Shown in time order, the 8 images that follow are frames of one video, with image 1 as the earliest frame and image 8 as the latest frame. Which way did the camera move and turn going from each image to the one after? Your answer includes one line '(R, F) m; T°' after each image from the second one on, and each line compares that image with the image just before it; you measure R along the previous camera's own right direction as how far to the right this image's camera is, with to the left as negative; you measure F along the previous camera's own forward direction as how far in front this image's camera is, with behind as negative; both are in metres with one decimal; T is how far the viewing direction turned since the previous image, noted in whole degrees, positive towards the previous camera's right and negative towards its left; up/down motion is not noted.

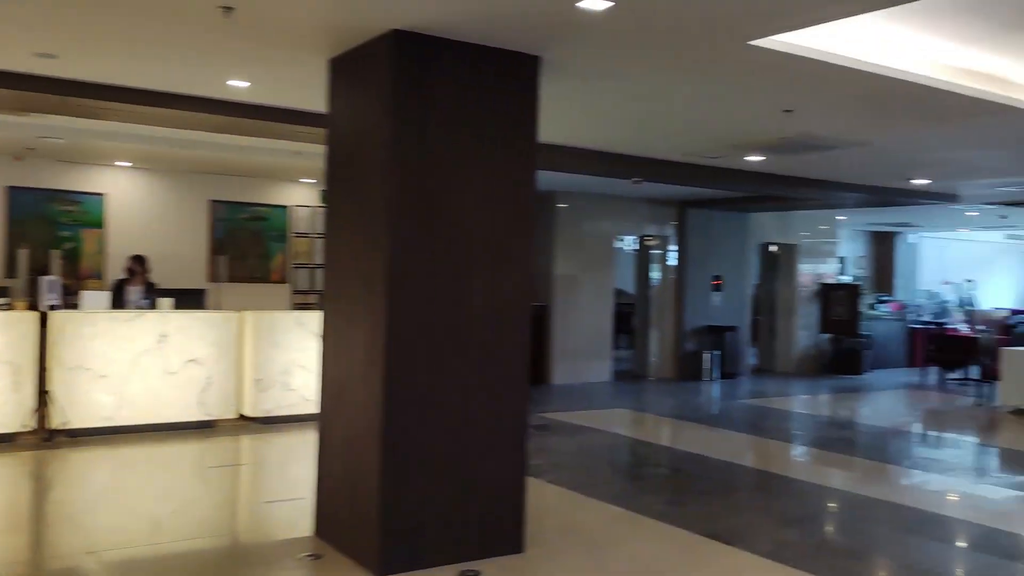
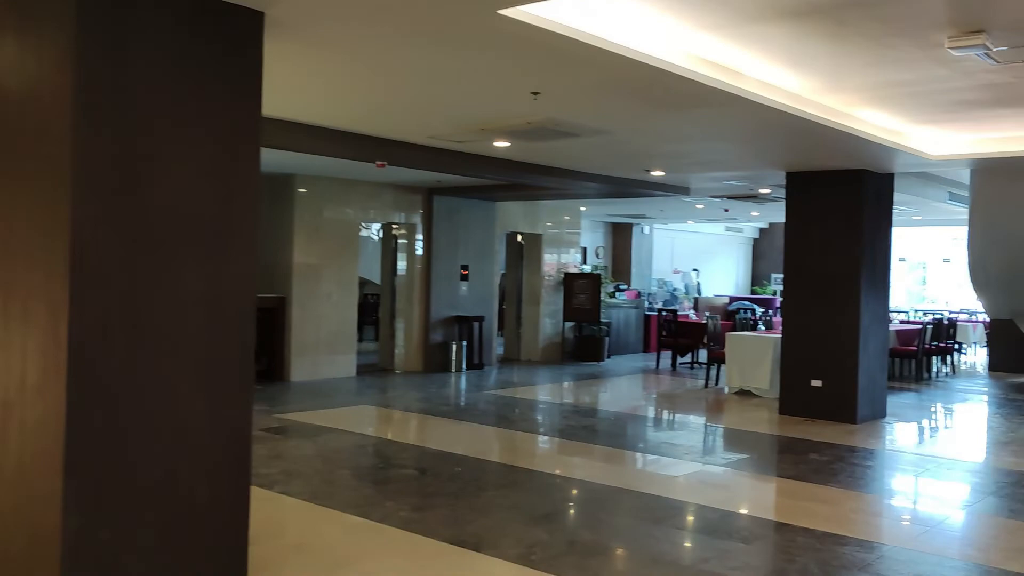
(+0.1, +0.4) m; +16°
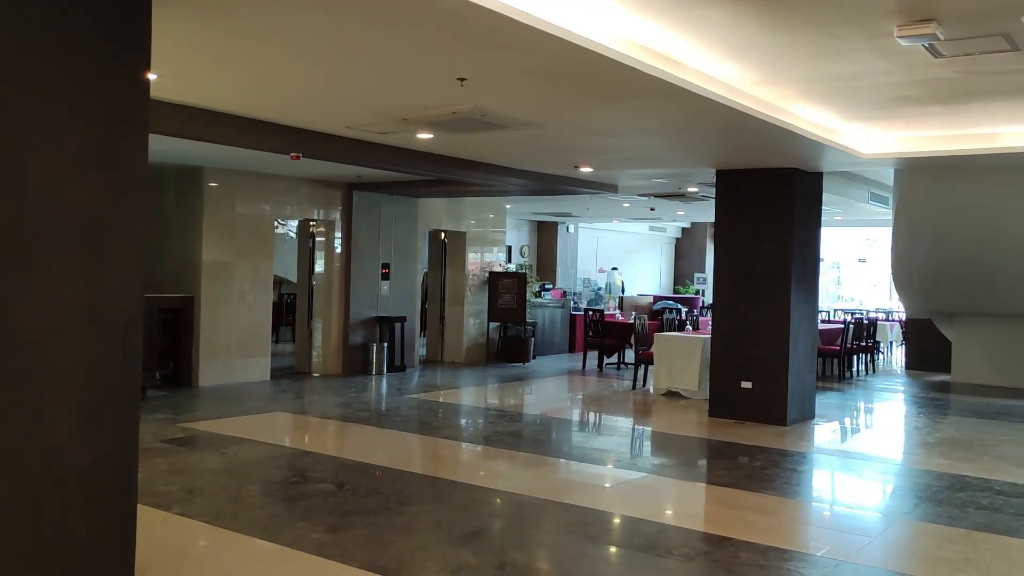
(0.0, +0.4) m; +5°
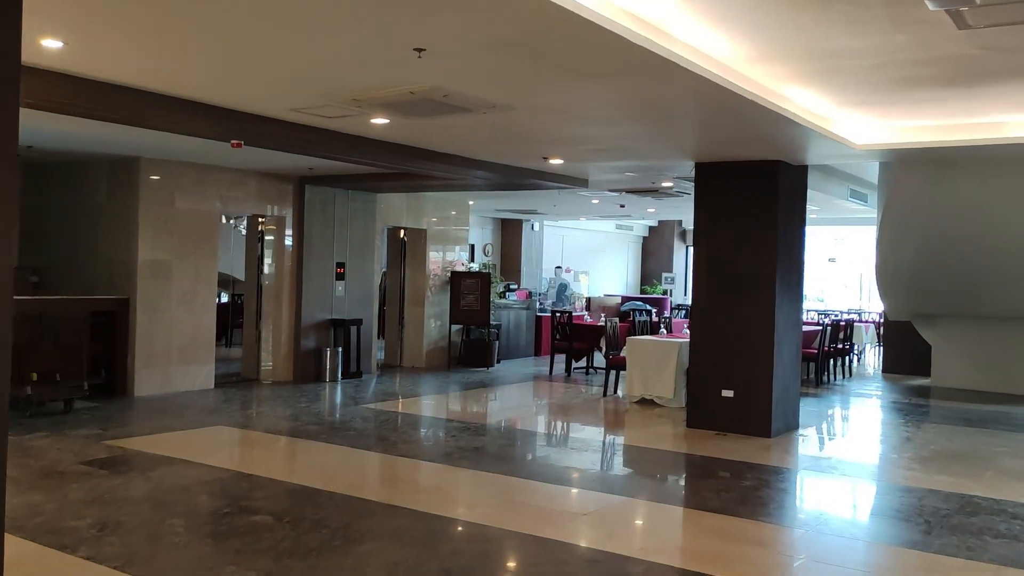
(0.0, +0.7) m; +2°
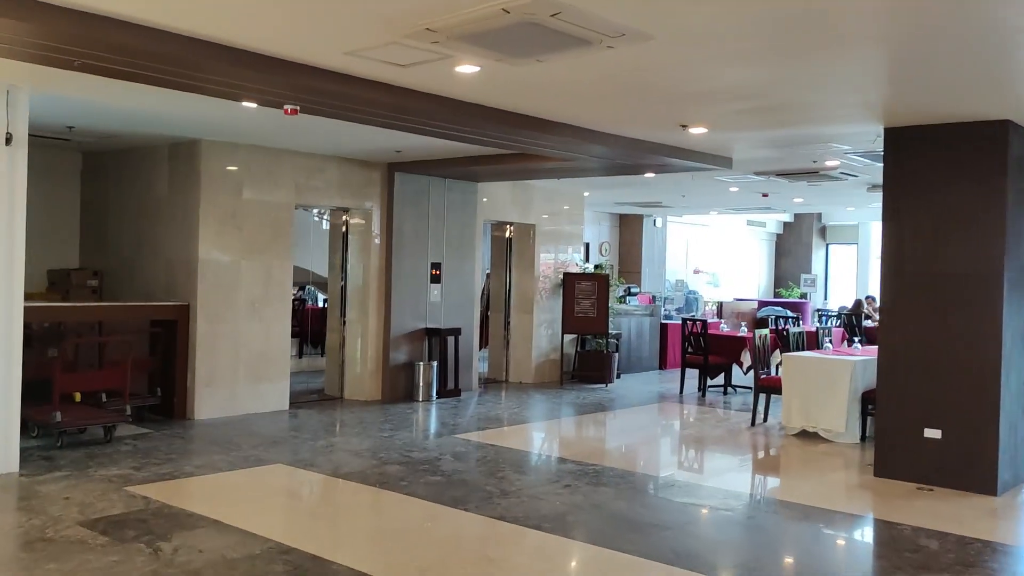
(-0.1, +1.7) m; -7°
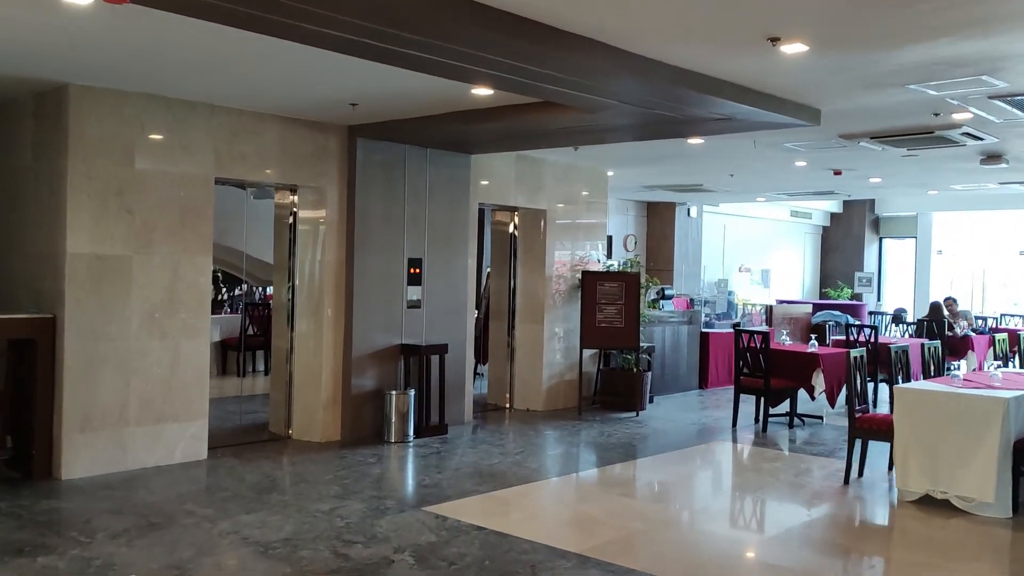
(+0.1, +2.3) m; -1°
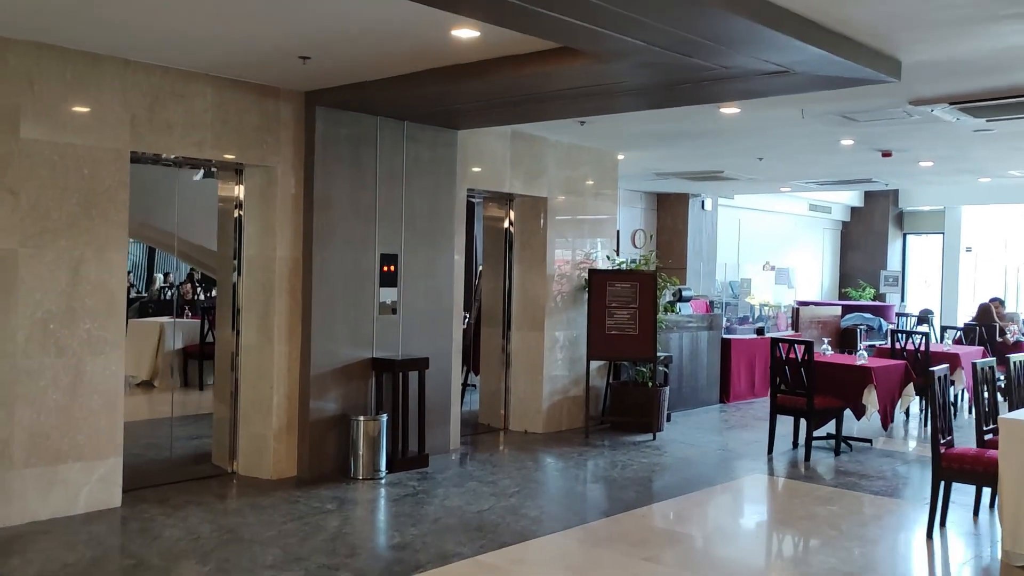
(0.0, +1.3) m; 0°
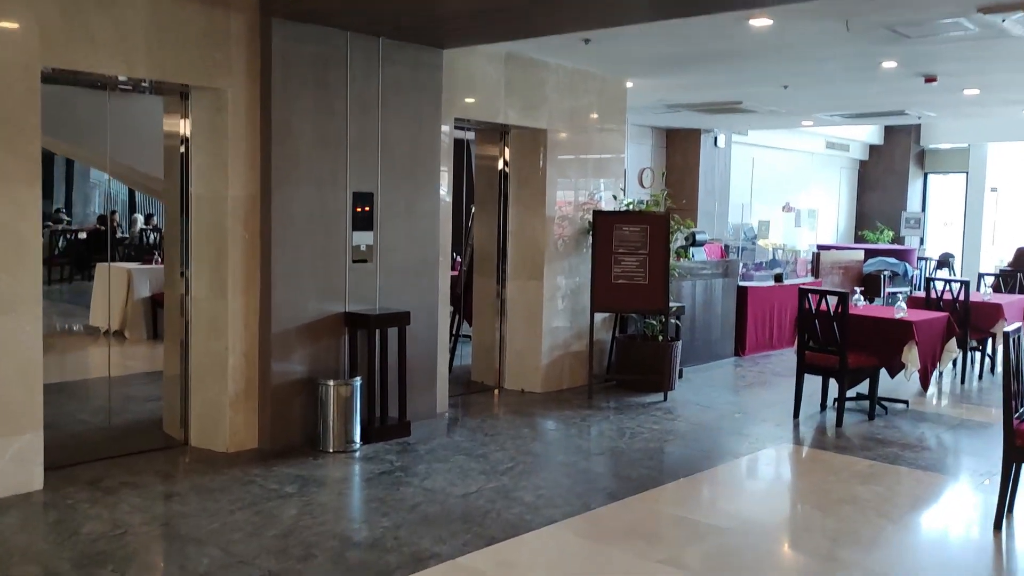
(+0.1, +0.8) m; 0°
